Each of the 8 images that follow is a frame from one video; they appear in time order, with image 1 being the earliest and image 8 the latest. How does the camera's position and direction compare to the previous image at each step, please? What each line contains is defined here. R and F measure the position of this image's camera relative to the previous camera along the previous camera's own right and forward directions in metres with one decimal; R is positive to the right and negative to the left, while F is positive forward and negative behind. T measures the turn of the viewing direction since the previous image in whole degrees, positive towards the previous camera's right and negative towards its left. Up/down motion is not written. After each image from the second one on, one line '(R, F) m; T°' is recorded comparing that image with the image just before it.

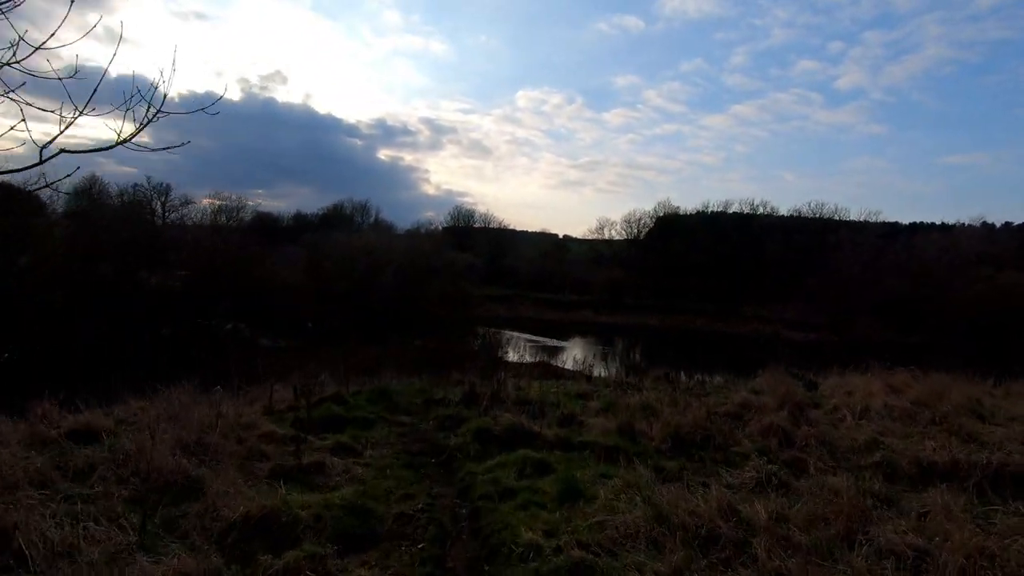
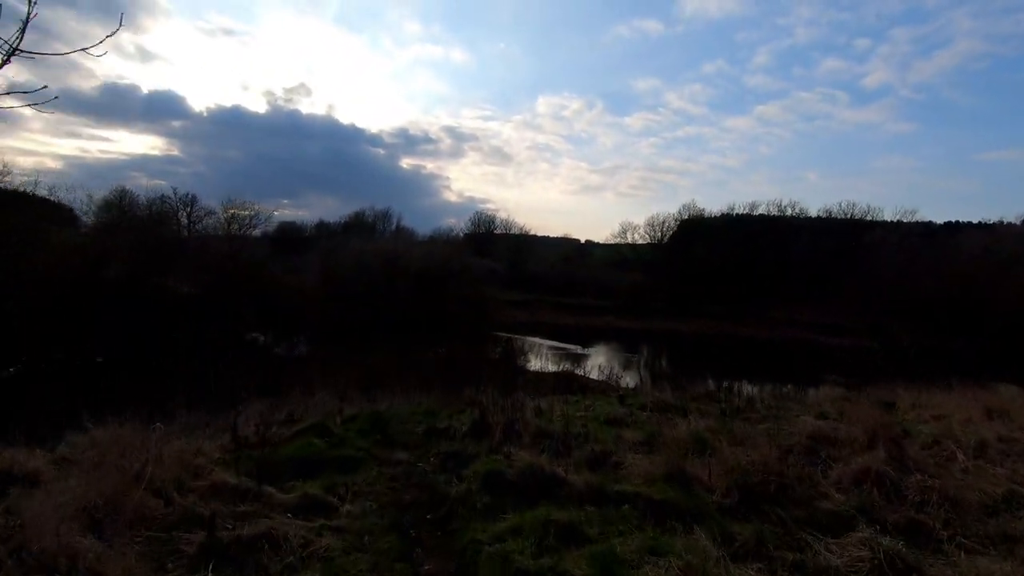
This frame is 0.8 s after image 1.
(+0.1, +1.5) m; -2°
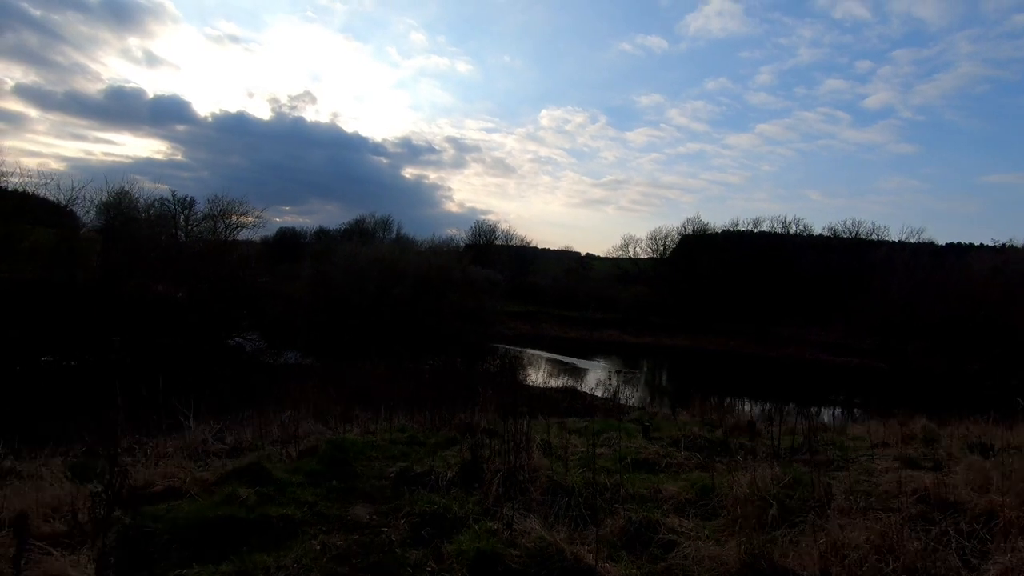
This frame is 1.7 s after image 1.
(-0.1, +1.8) m; 0°
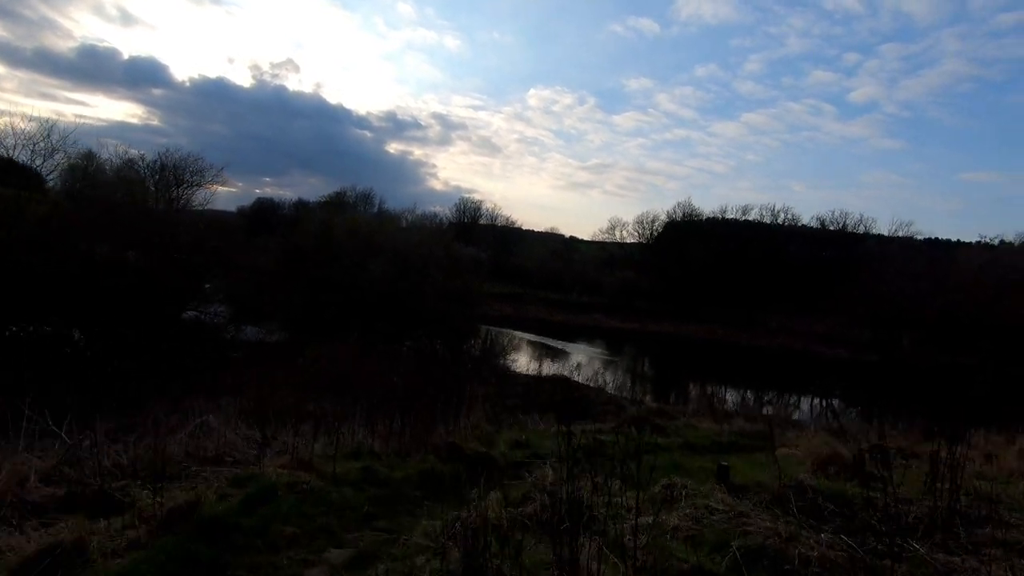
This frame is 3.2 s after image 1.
(-0.3, +2.9) m; +2°
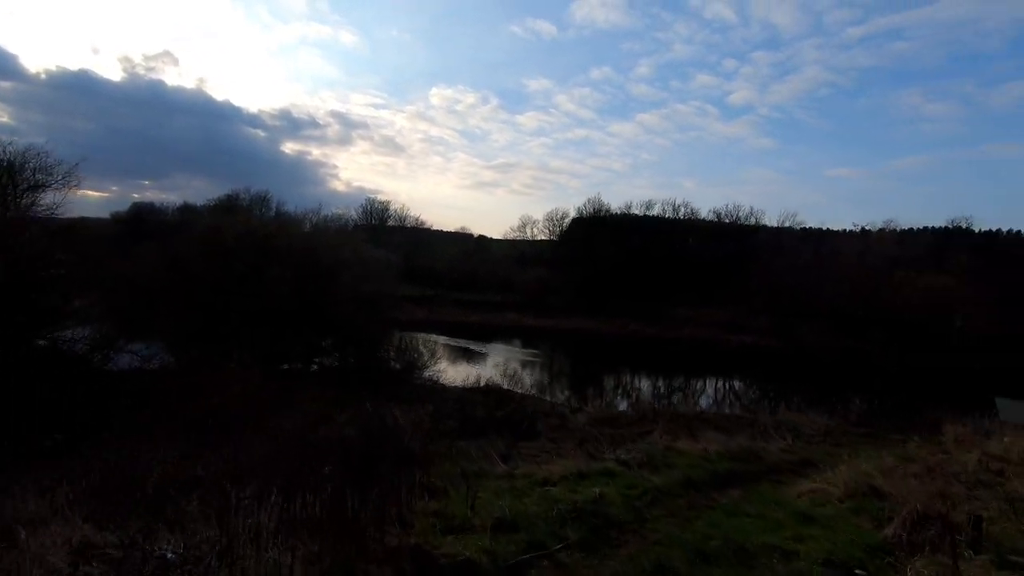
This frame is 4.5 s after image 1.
(-0.6, +2.3) m; +9°
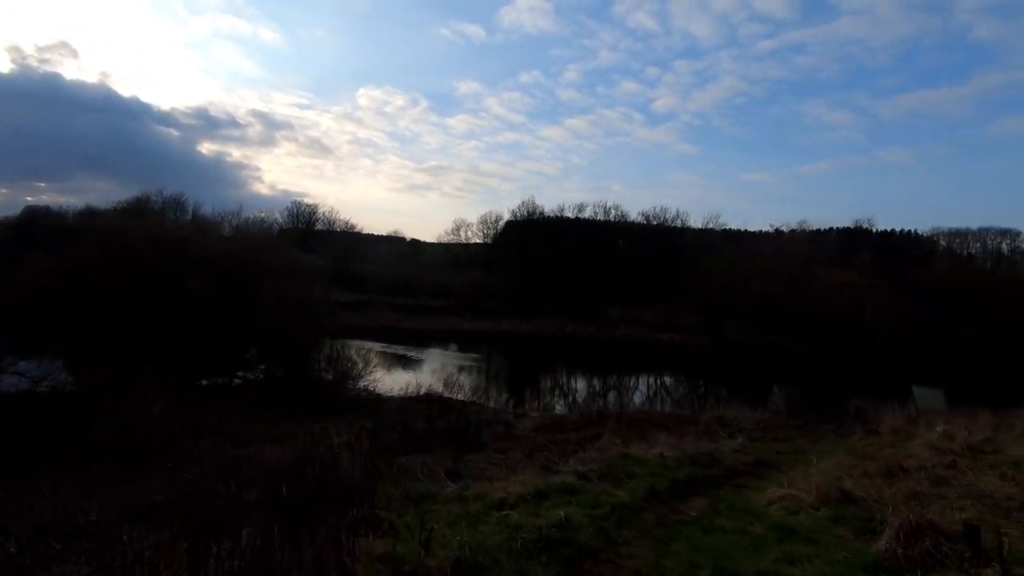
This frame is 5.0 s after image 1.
(-0.2, +0.8) m; +7°
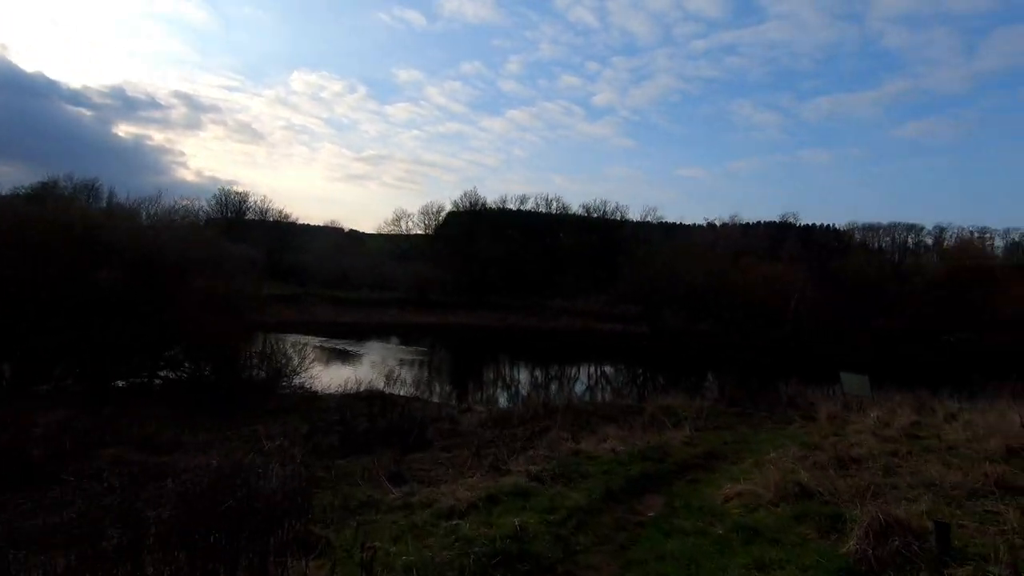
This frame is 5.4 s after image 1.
(-0.1, +0.5) m; +6°
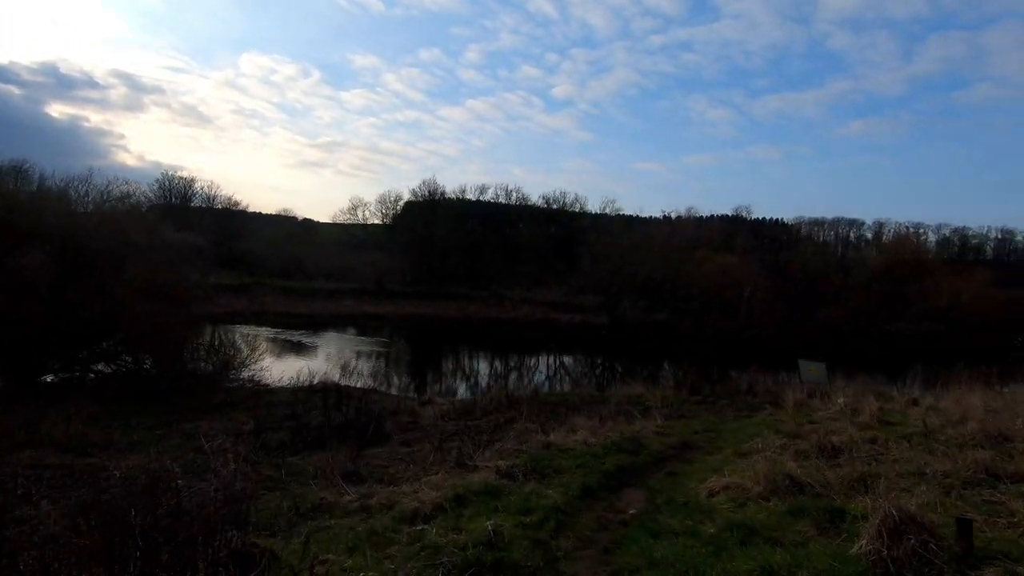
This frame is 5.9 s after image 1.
(-0.1, +0.7) m; +4°
